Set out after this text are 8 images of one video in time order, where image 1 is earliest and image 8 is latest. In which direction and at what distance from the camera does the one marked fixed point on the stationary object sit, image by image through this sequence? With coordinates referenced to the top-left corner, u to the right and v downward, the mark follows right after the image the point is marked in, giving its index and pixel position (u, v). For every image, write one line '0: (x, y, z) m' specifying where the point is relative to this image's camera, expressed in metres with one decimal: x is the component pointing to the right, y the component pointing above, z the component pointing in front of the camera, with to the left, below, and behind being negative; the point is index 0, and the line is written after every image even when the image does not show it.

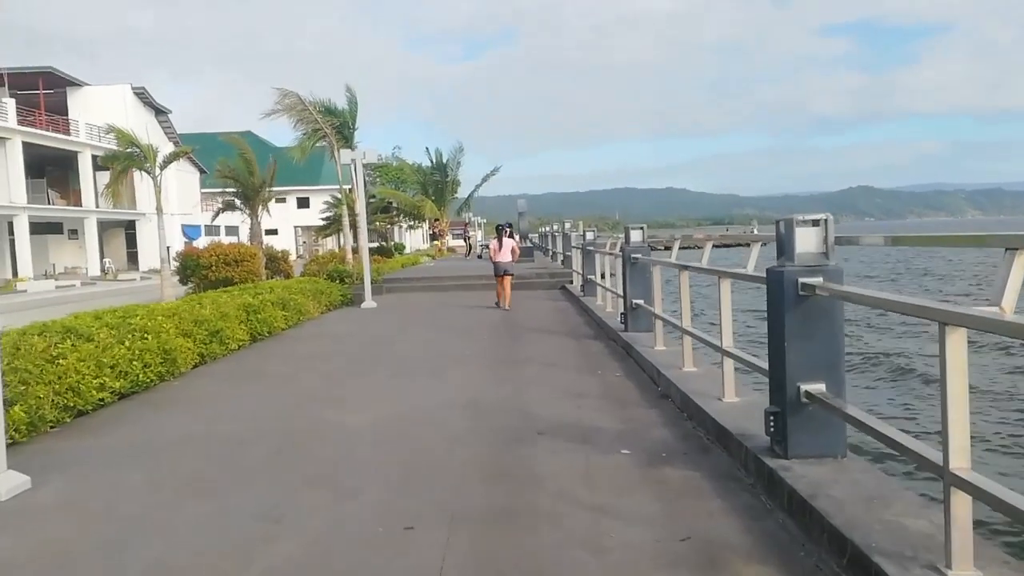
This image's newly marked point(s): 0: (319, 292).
0: (-3.6, -0.1, +15.6) m
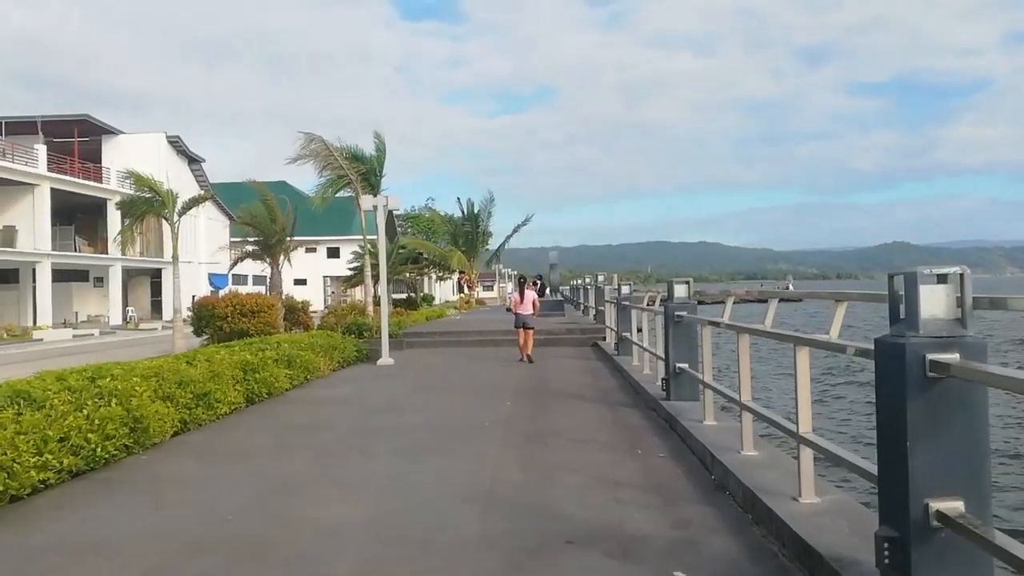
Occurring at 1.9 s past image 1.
0: (-3.1, -1.0, +14.6) m
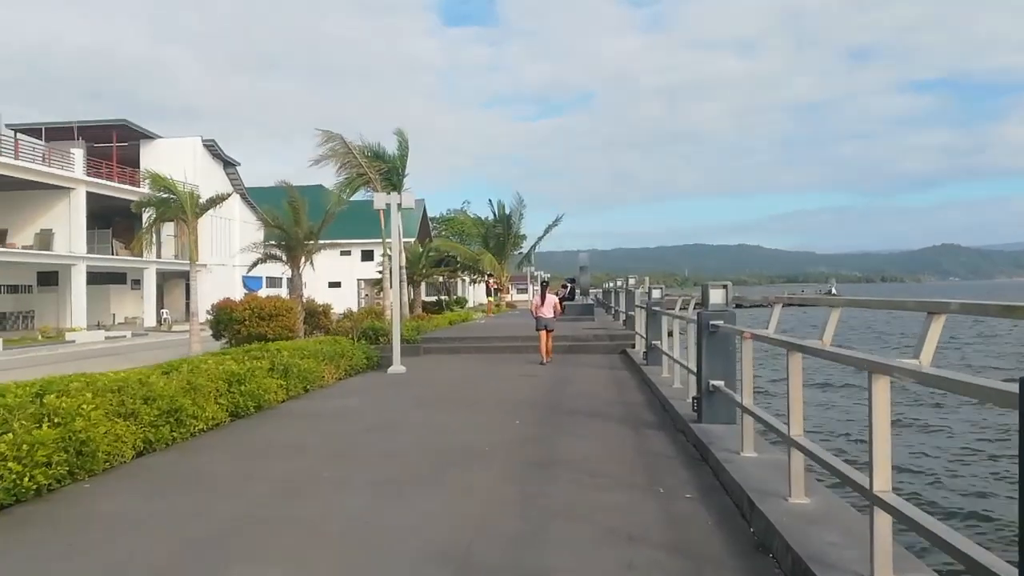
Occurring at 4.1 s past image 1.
0: (-2.8, -1.1, +13.6) m
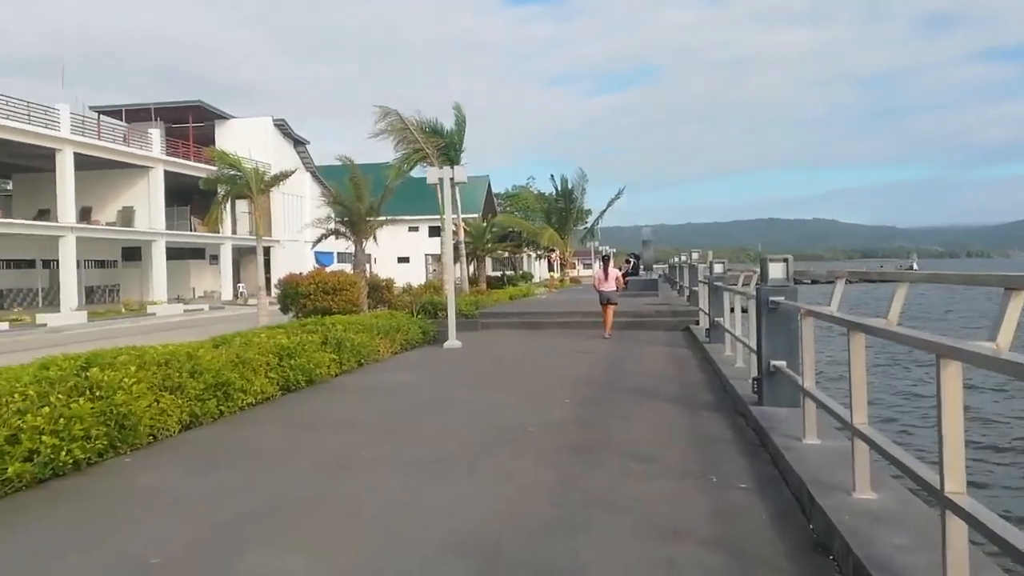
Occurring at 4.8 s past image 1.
0: (-1.9, -0.6, +13.4) m
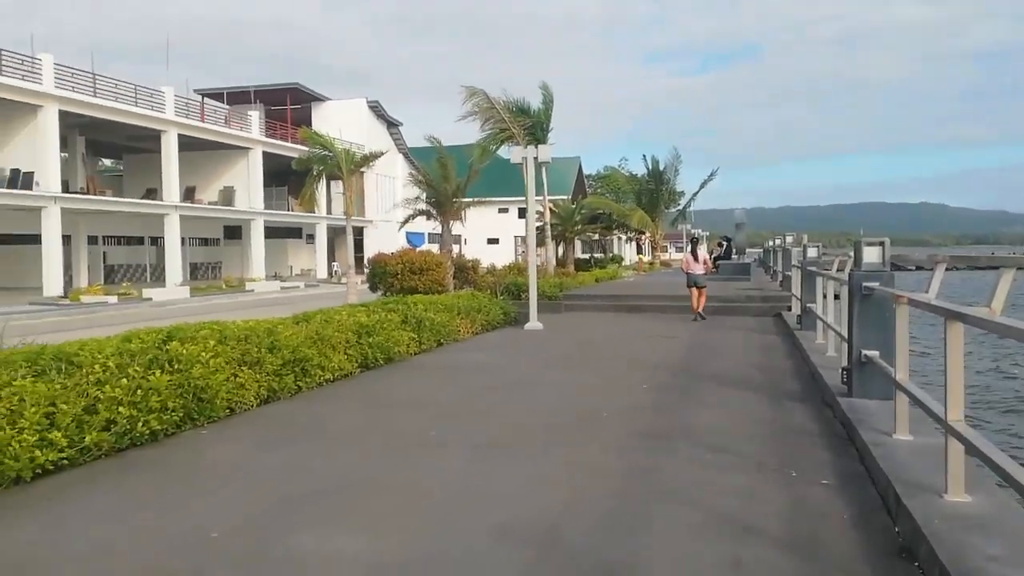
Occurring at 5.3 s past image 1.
0: (-0.6, -0.3, +13.4) m
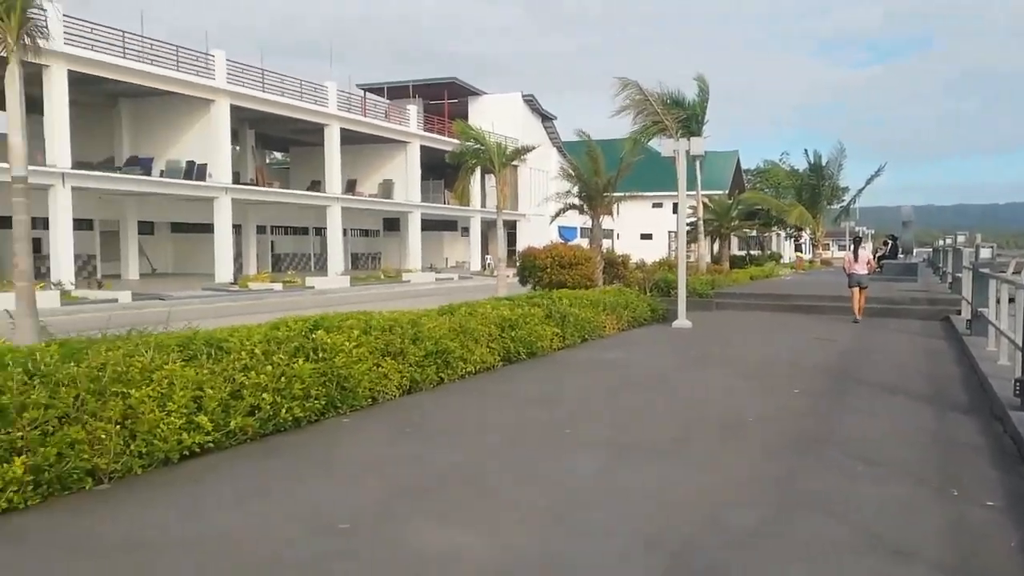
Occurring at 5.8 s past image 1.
0: (+1.7, -0.3, +13.2) m
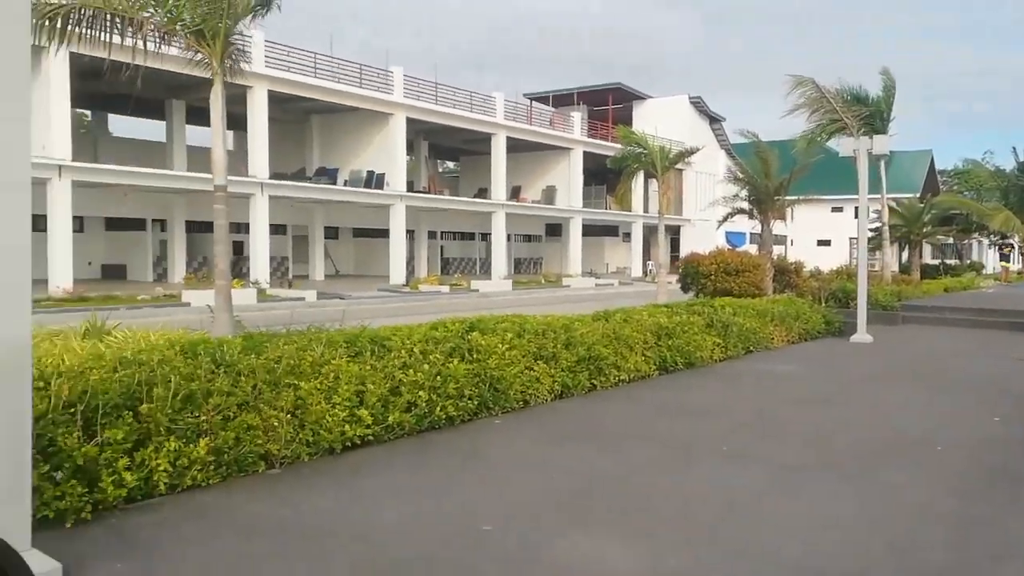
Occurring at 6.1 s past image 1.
0: (+4.1, -0.4, +12.7) m
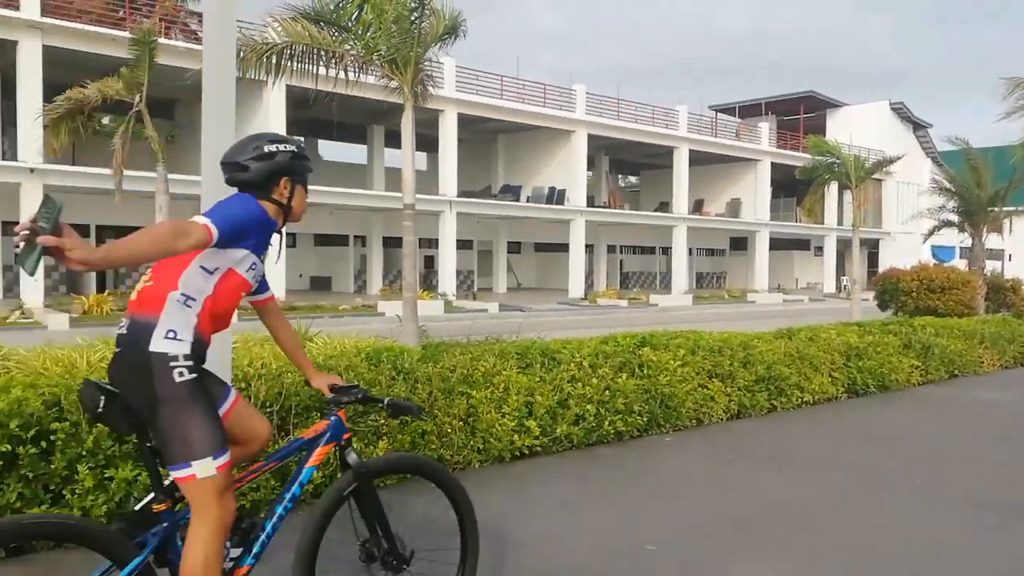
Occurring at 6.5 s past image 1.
0: (+6.6, -0.7, +11.6) m
